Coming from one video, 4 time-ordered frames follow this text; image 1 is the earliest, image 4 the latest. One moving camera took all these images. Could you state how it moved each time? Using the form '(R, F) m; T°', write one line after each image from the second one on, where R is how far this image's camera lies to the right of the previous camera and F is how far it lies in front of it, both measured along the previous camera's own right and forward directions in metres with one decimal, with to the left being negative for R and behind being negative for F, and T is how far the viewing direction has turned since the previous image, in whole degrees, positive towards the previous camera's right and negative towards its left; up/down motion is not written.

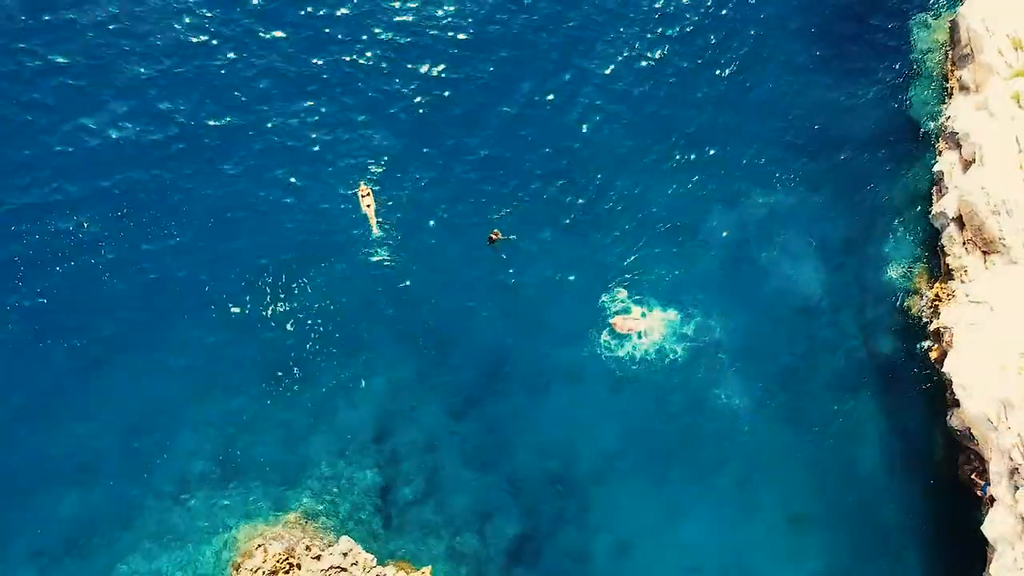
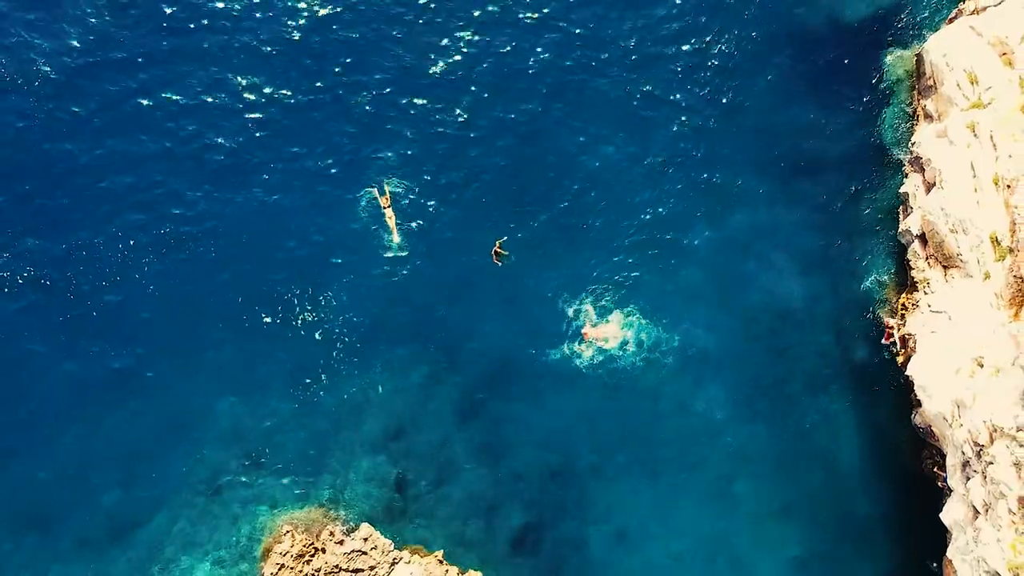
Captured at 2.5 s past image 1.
(+5.5, -5.3) m; -6°
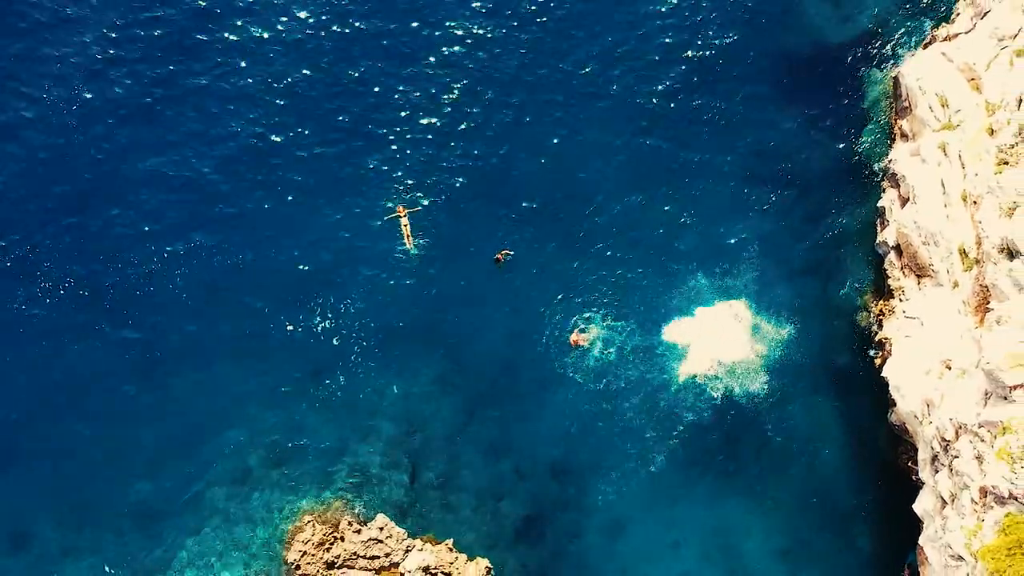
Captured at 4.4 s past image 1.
(-0.4, -3.5) m; 0°
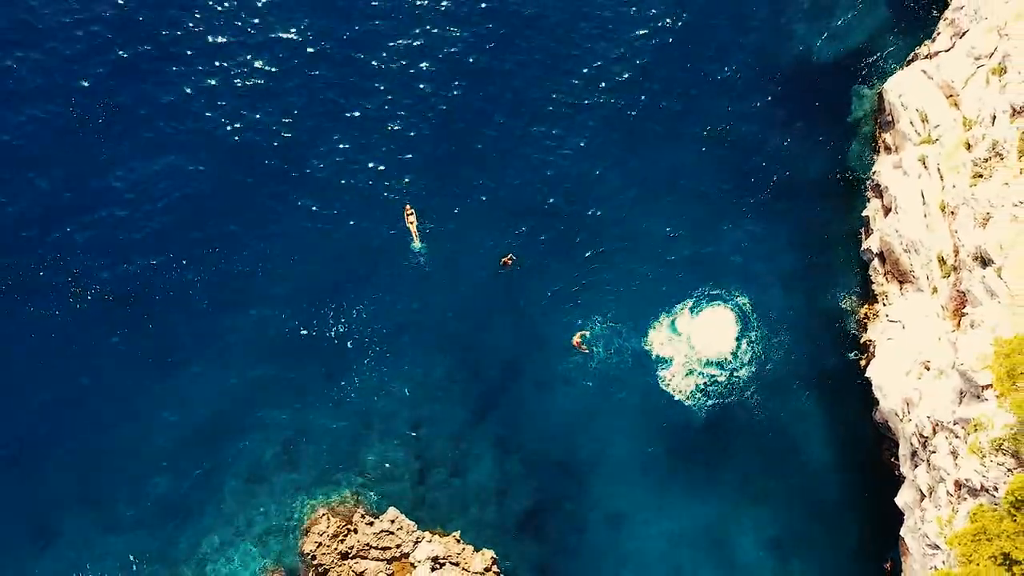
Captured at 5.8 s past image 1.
(-0.3, -2.7) m; 0°
